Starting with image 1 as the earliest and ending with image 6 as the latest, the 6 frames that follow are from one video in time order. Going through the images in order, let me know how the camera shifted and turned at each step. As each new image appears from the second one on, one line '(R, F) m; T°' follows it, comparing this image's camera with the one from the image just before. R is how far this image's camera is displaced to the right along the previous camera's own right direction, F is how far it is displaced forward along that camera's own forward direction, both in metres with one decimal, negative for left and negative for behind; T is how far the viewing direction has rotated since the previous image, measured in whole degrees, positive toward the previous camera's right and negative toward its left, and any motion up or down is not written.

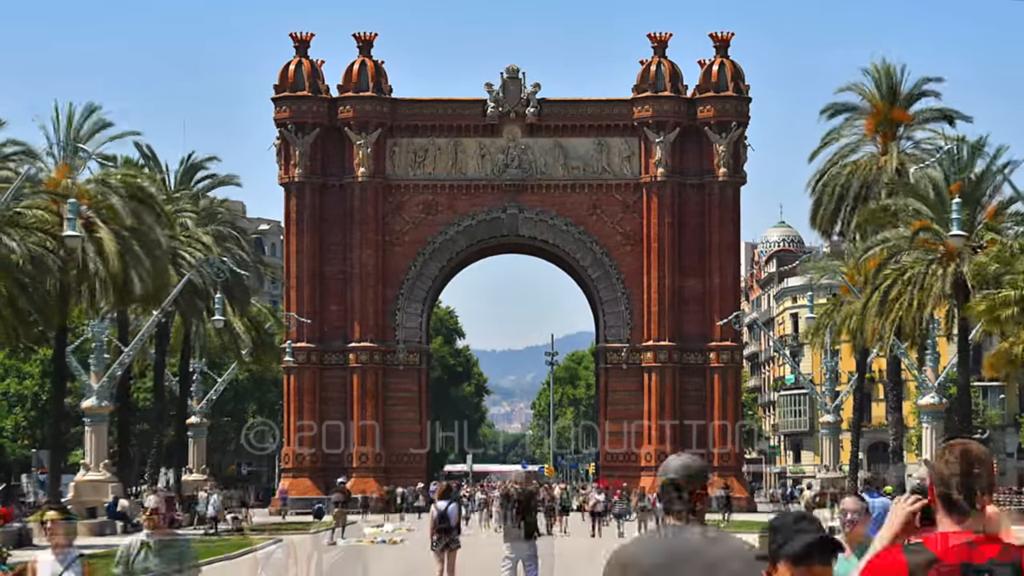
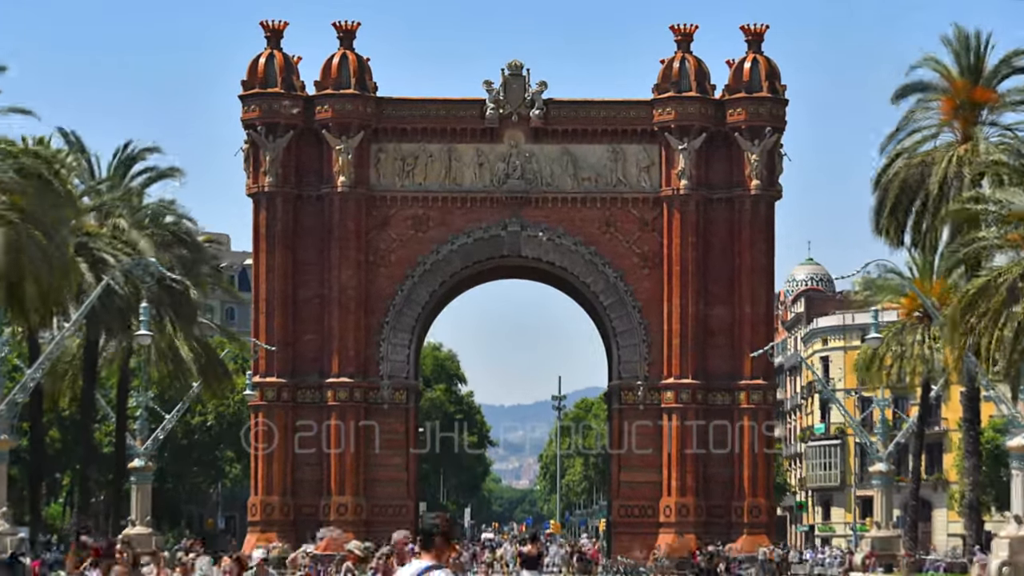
(+0.3, +10.1) m; 0°
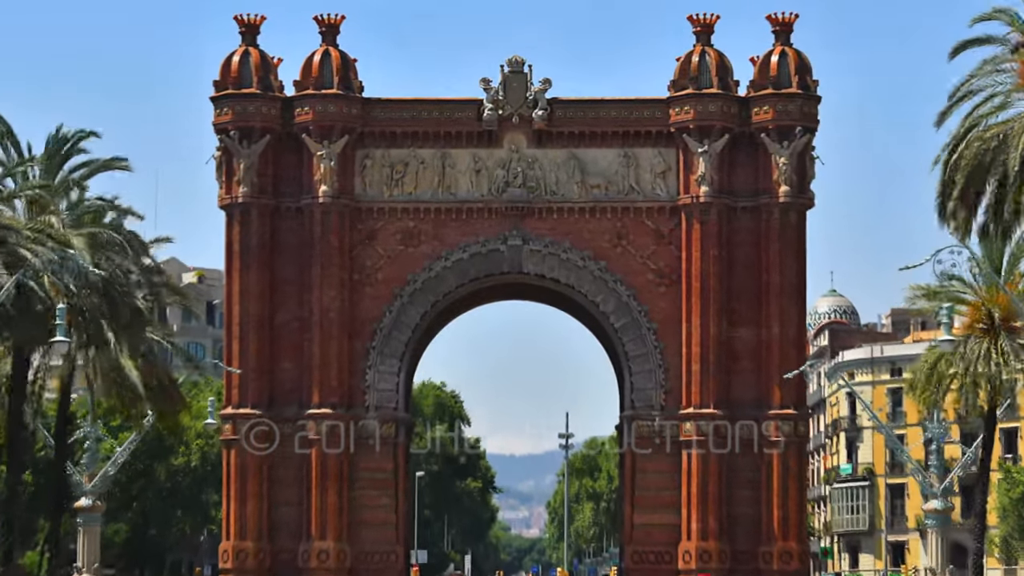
(+0.1, +7.0) m; 0°
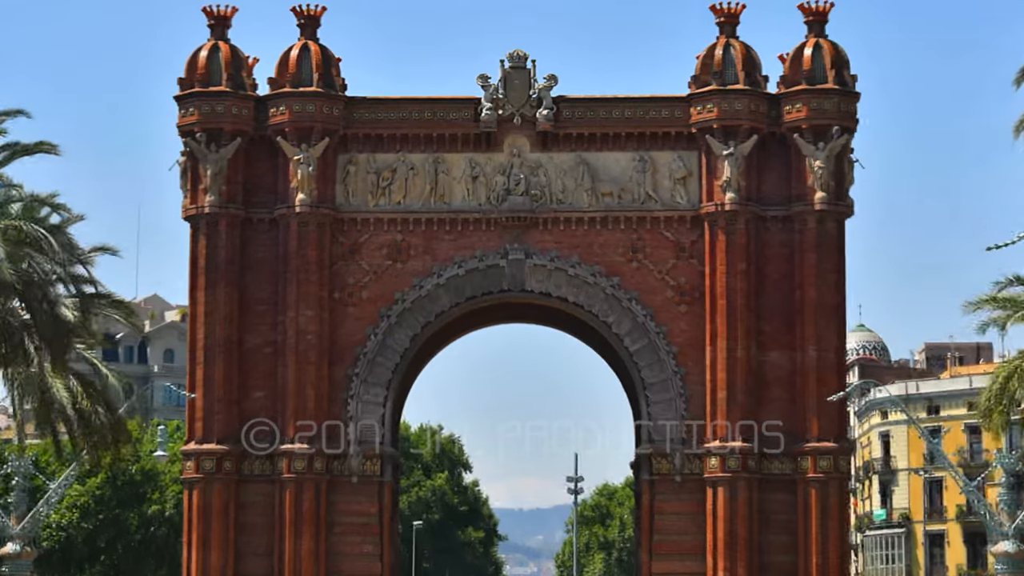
(+0.2, +6.9) m; 0°
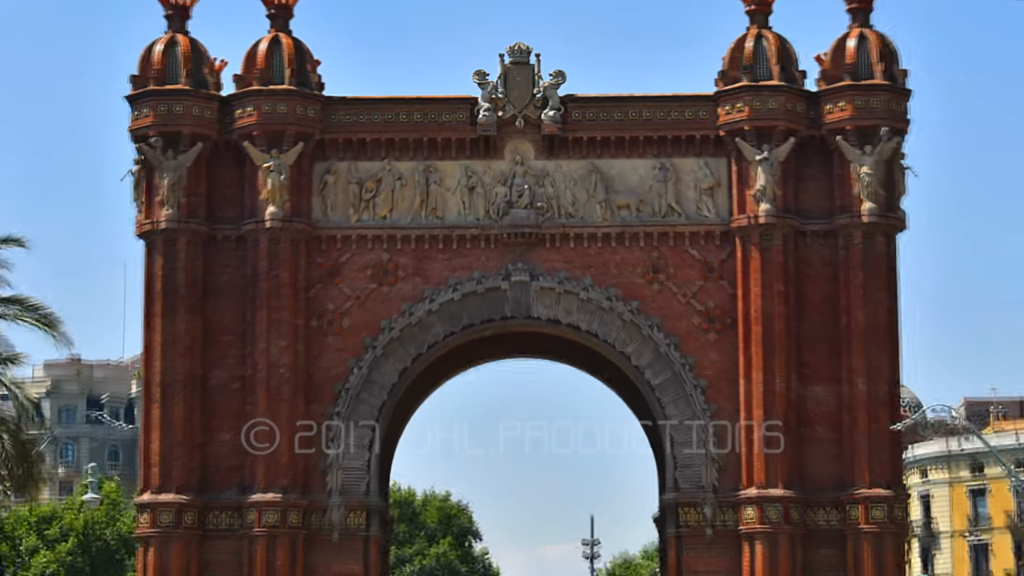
(0.0, +7.1) m; 0°
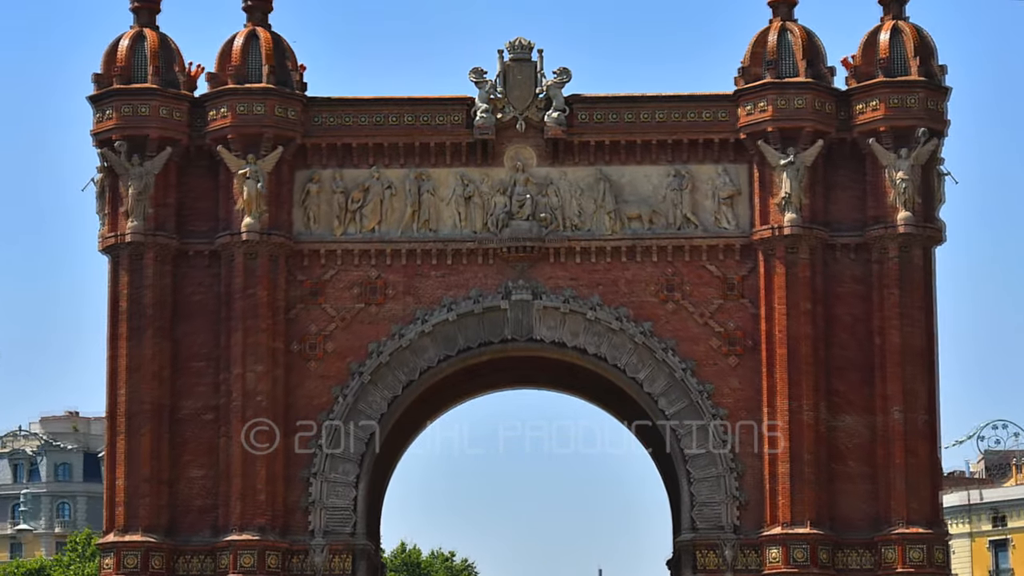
(0.0, +4.3) m; 0°
